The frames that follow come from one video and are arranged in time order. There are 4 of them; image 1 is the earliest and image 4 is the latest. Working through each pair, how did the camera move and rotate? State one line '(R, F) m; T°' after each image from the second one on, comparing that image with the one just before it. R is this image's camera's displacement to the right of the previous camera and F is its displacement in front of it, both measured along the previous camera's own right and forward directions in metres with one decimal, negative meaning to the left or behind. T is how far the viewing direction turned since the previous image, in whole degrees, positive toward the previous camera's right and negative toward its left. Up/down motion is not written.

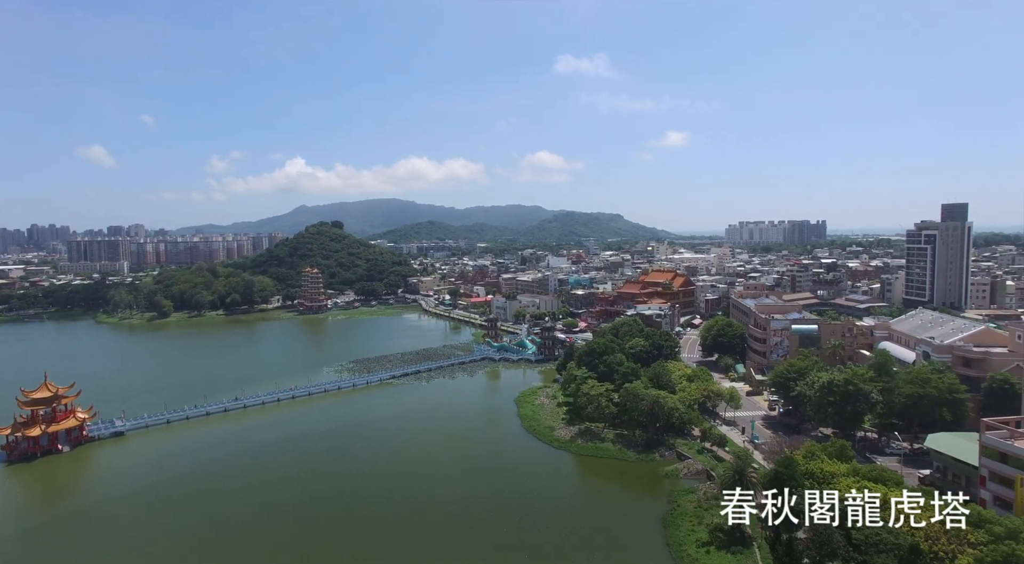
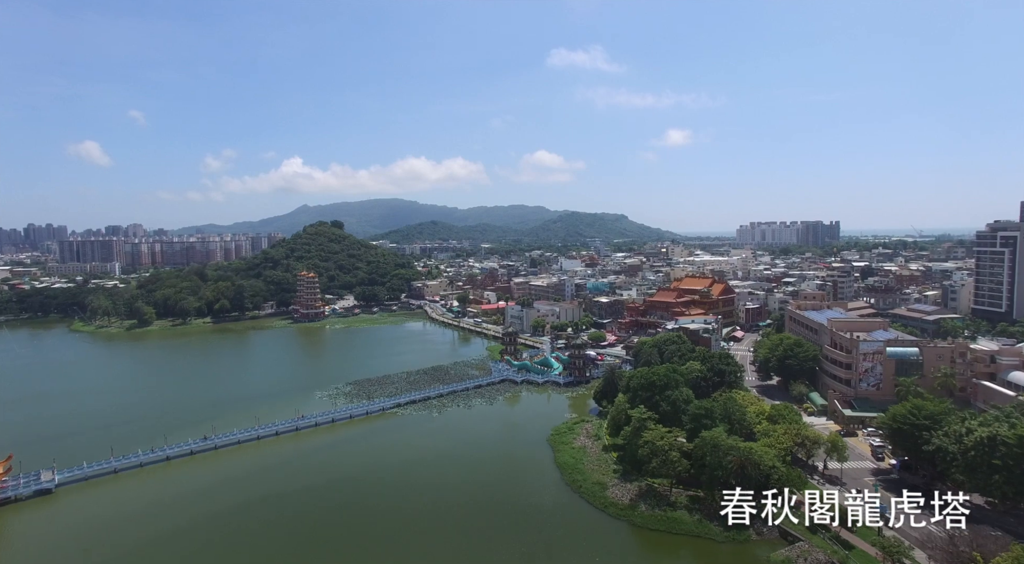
(-1.1, +4.6) m; 0°
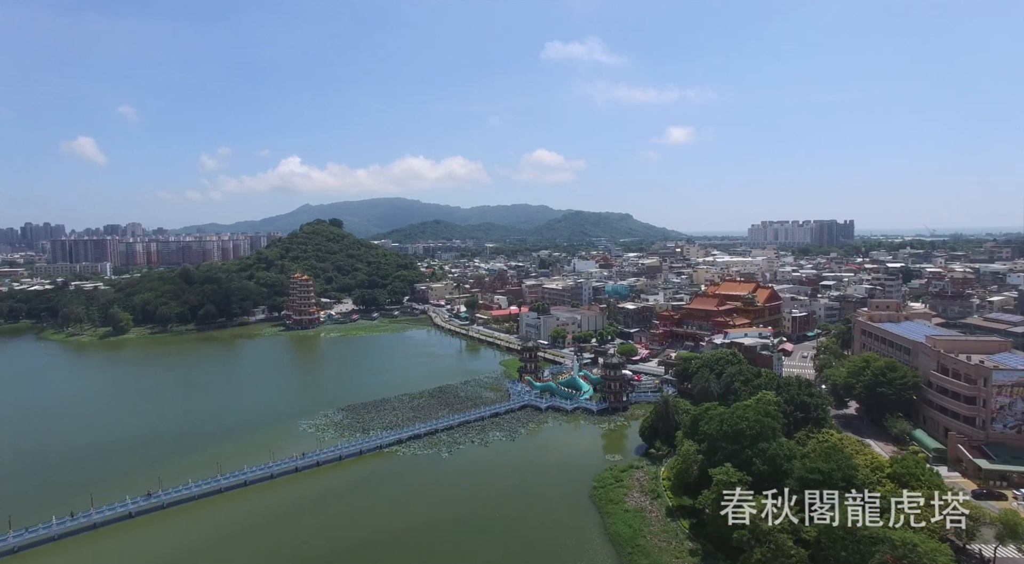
(-0.8, +4.6) m; 0°
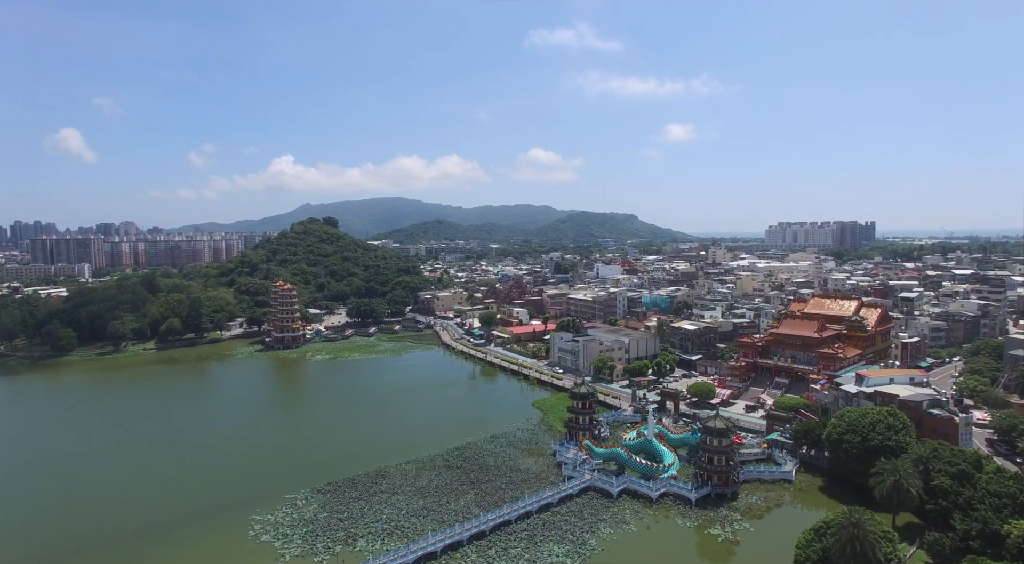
(-1.6, +7.7) m; 0°
